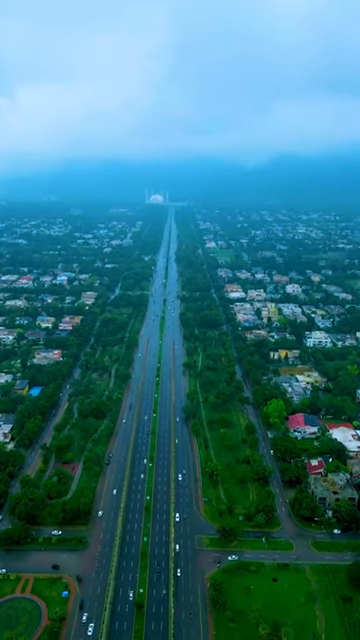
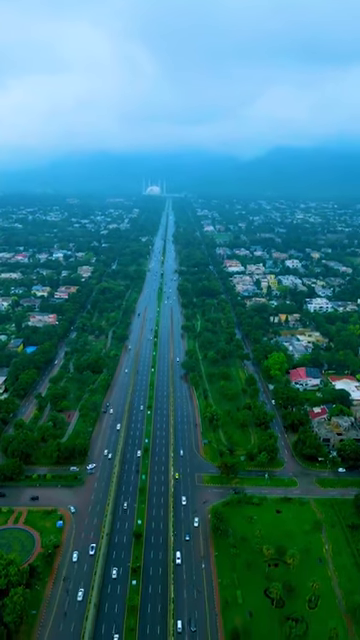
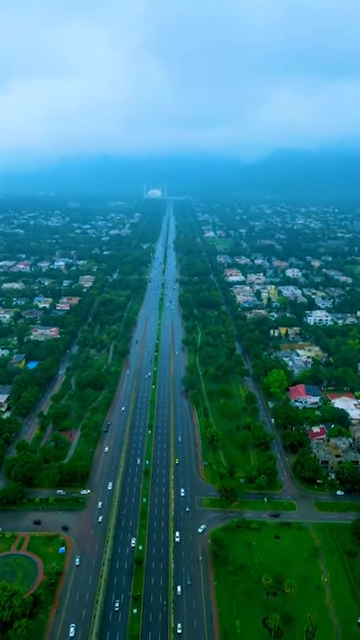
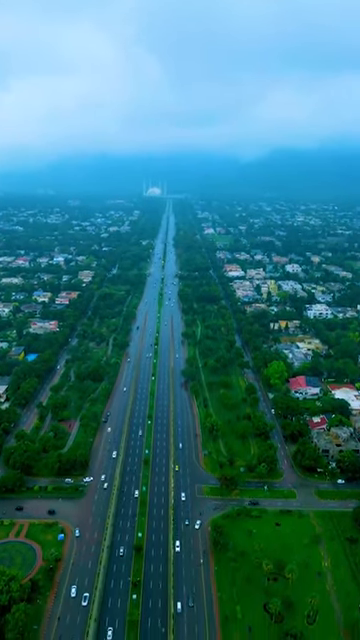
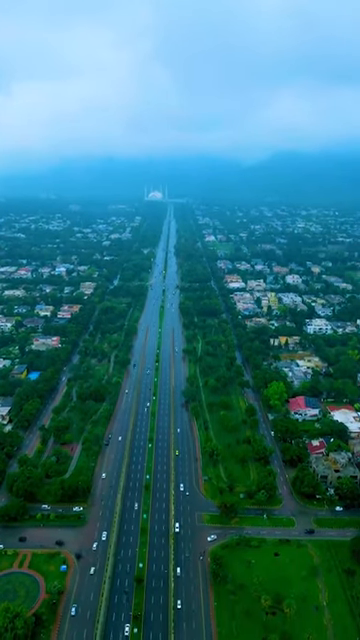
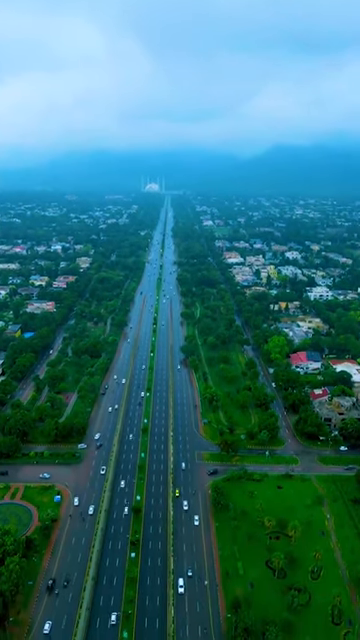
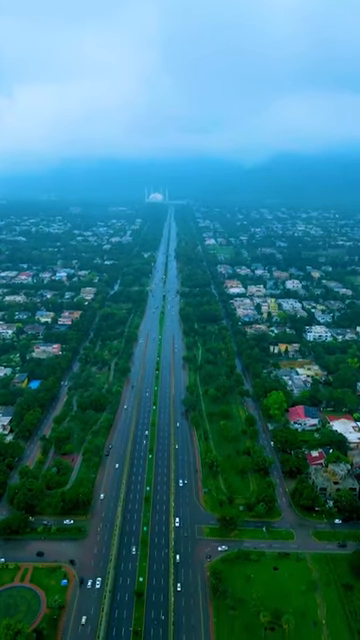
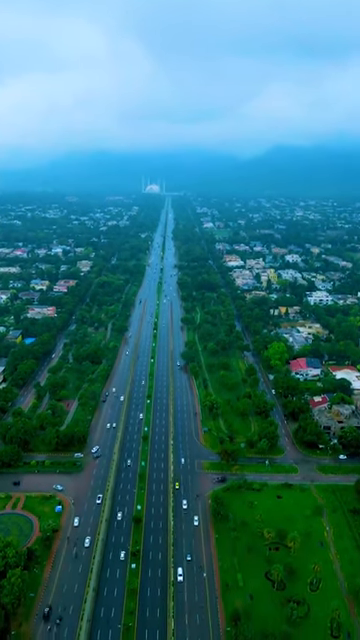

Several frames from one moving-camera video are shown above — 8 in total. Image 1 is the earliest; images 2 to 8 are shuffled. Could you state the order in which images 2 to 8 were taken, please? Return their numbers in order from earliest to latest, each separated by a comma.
7, 5, 3, 4, 2, 8, 6
